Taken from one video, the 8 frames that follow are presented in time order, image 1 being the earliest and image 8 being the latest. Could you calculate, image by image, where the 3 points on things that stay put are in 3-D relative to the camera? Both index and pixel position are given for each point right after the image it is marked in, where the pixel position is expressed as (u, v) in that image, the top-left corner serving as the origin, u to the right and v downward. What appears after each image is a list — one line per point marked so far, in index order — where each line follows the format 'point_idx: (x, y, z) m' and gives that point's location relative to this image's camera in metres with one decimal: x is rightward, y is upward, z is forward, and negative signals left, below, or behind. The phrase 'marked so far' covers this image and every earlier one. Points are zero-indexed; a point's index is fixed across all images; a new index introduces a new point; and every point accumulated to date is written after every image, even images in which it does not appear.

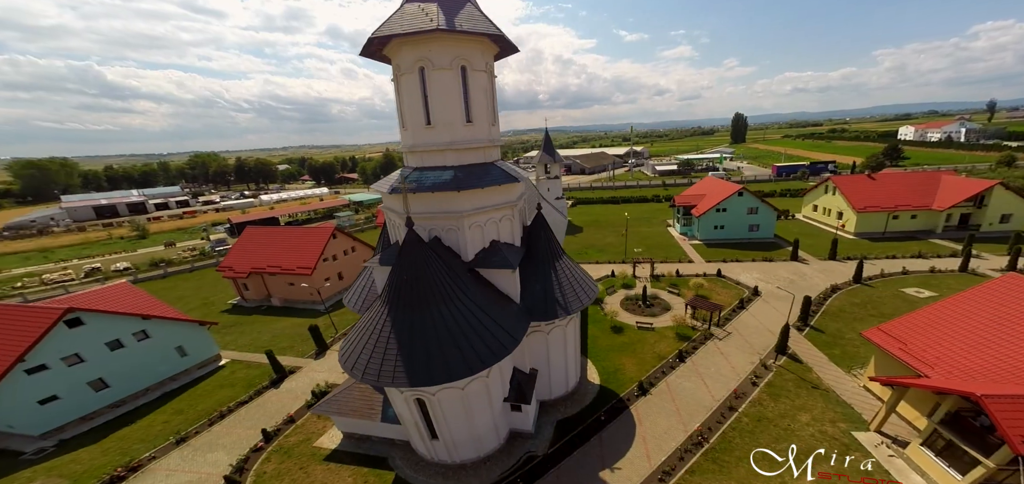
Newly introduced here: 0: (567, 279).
0: (+2.2, -1.8, +16.6) m
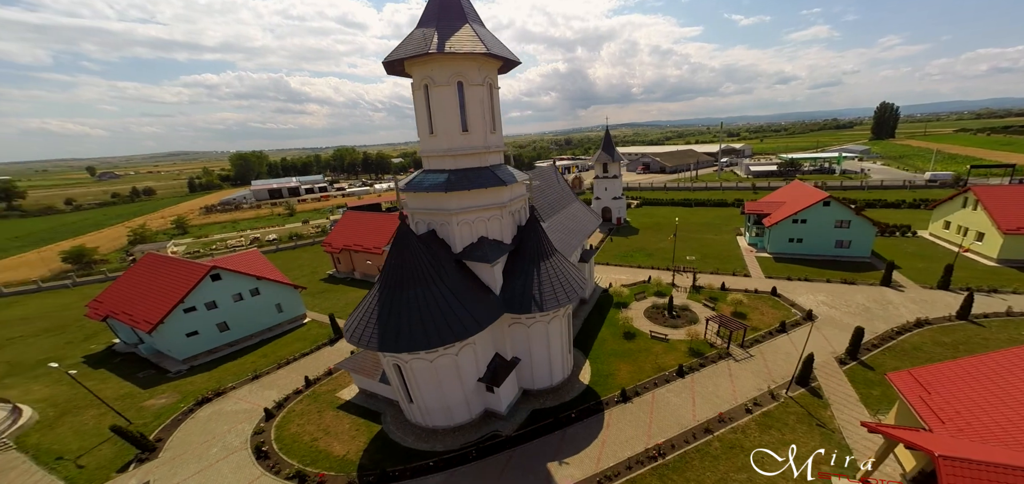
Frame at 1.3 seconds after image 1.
0: (+1.7, -1.8, +17.4) m
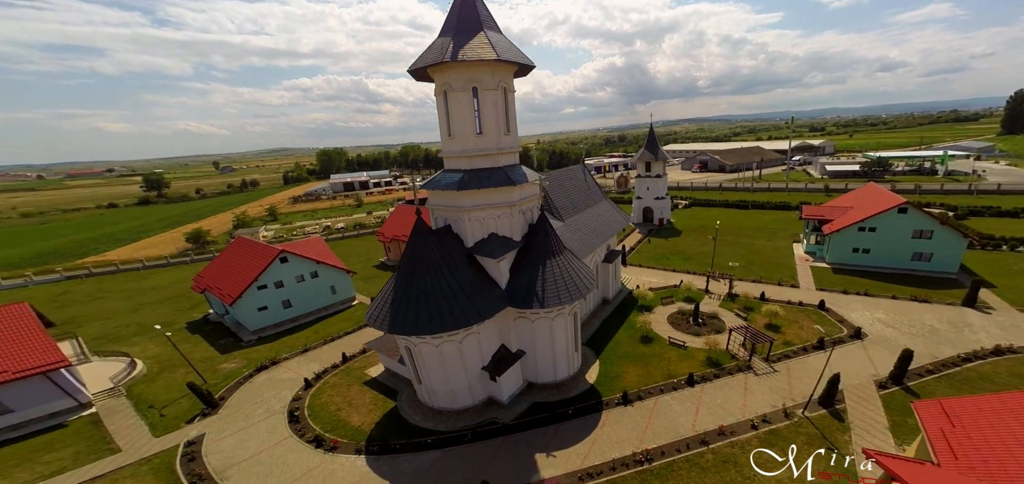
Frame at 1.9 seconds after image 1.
0: (+2.0, -1.8, +17.8) m
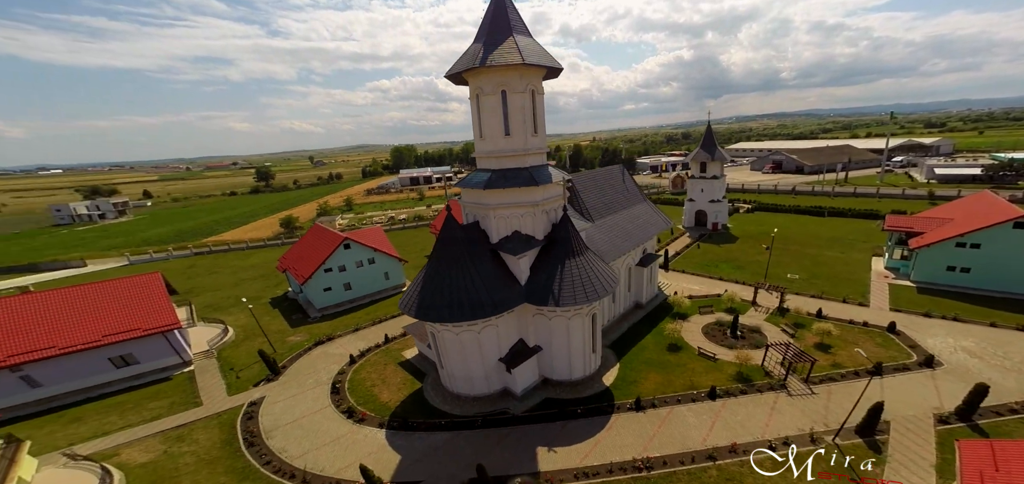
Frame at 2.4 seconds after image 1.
0: (+3.0, -1.8, +18.1) m
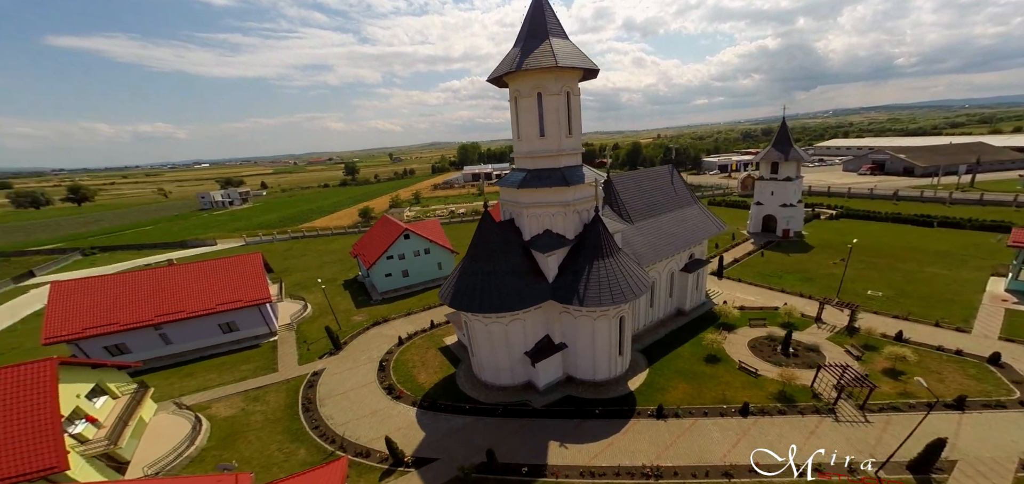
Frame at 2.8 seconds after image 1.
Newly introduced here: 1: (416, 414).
0: (+4.4, -1.8, +18.1) m
1: (-5.0, -9.0, +18.8) m
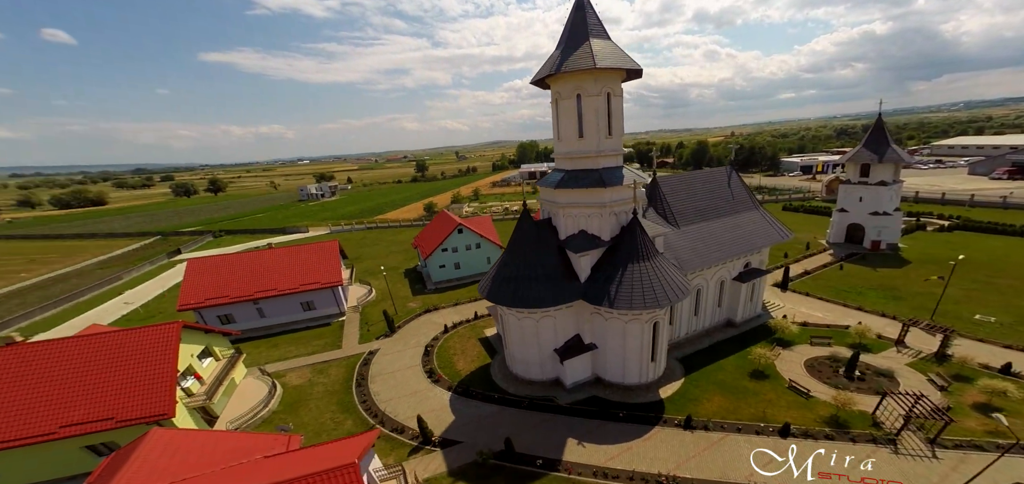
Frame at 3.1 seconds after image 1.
0: (+6.0, -1.9, +17.8) m
1: (-3.5, -8.7, +20.1) m
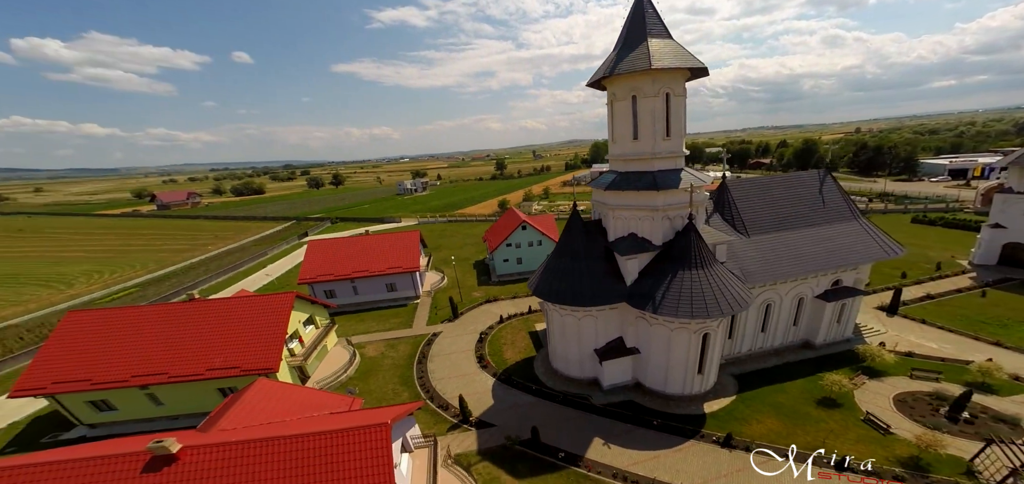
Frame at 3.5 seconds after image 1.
0: (+7.9, -2.1, +17.0) m
1: (-1.2, -8.4, +21.4) m
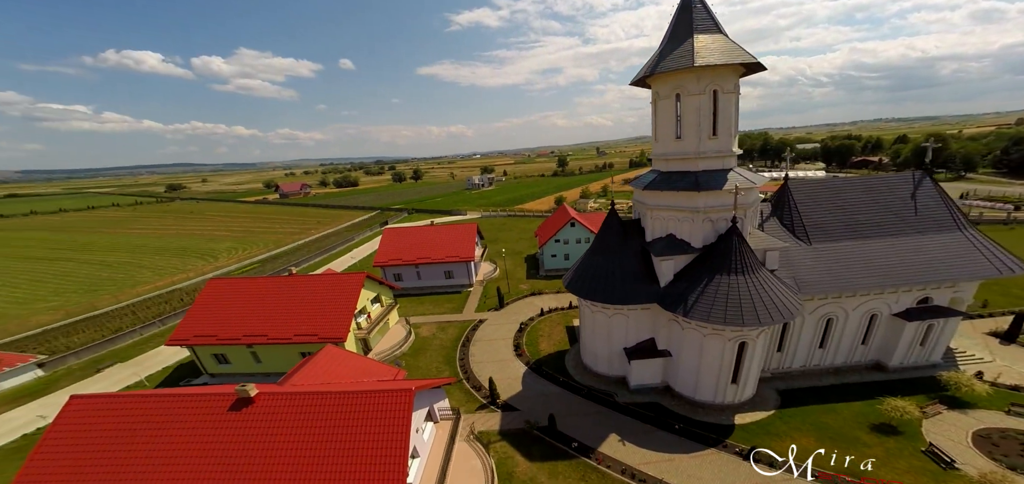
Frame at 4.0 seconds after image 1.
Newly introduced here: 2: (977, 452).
0: (+9.1, -2.2, +16.1) m
1: (+0.7, -8.0, +22.2) m
2: (+17.0, -8.2, +12.6) m
